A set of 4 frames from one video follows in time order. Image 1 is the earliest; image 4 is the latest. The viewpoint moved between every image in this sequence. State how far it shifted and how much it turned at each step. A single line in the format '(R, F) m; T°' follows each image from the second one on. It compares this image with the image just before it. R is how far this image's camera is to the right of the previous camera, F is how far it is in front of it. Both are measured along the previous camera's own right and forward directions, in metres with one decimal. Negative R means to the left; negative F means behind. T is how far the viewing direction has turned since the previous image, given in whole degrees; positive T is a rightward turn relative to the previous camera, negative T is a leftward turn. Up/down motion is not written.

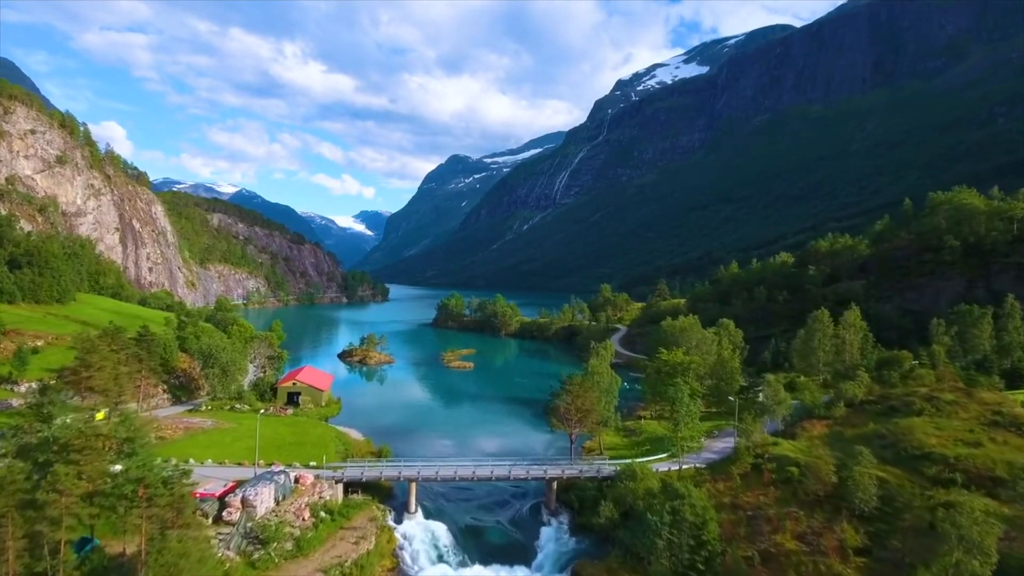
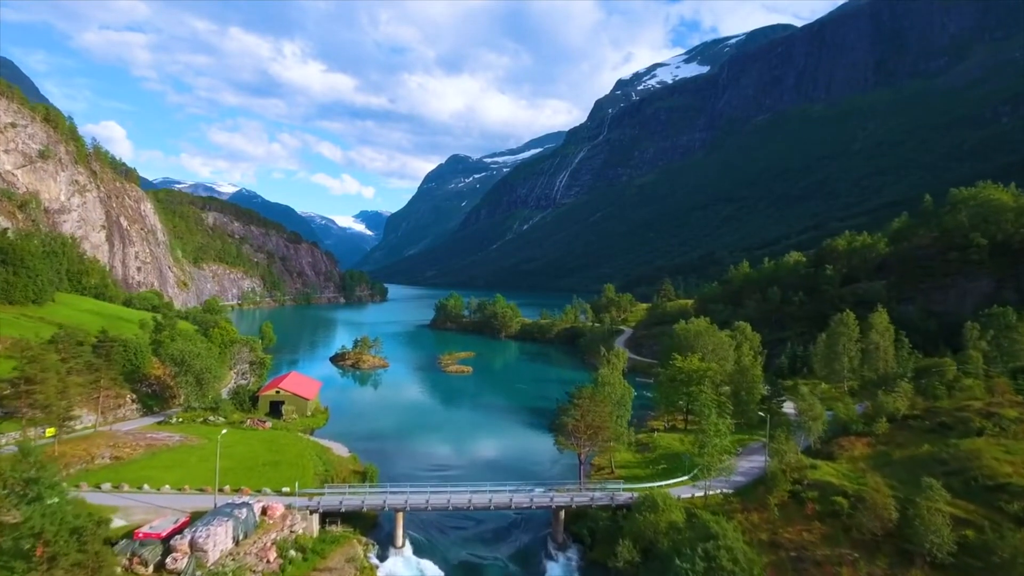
(-0.1, +5.4) m; 0°
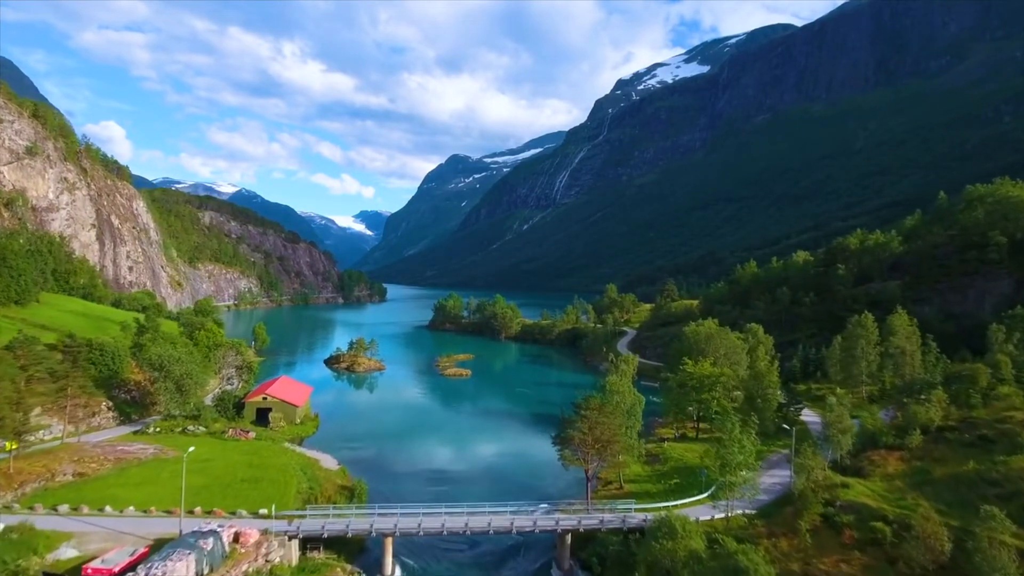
(-0.1, +3.6) m; 0°
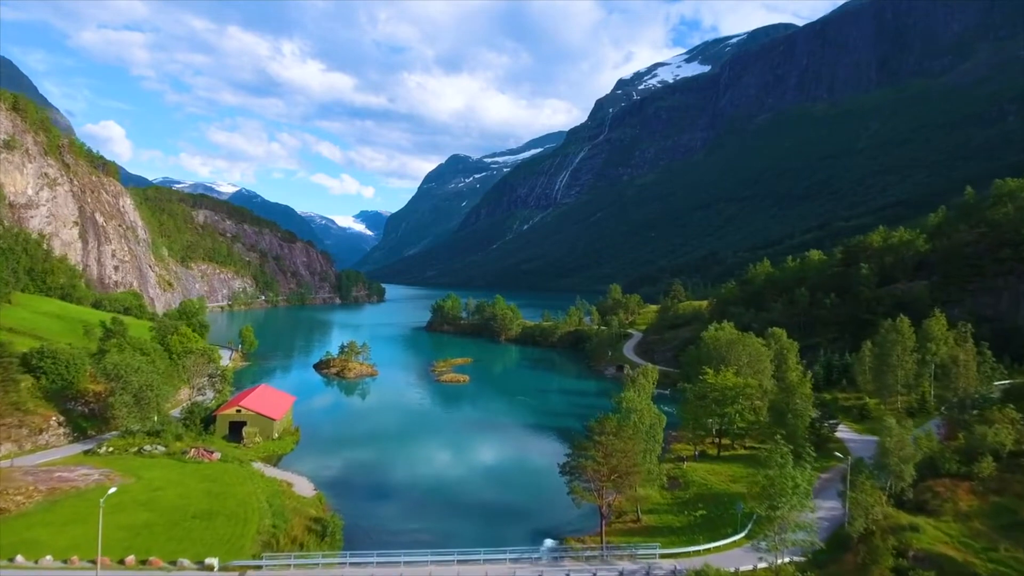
(-0.1, +6.0) m; 0°
